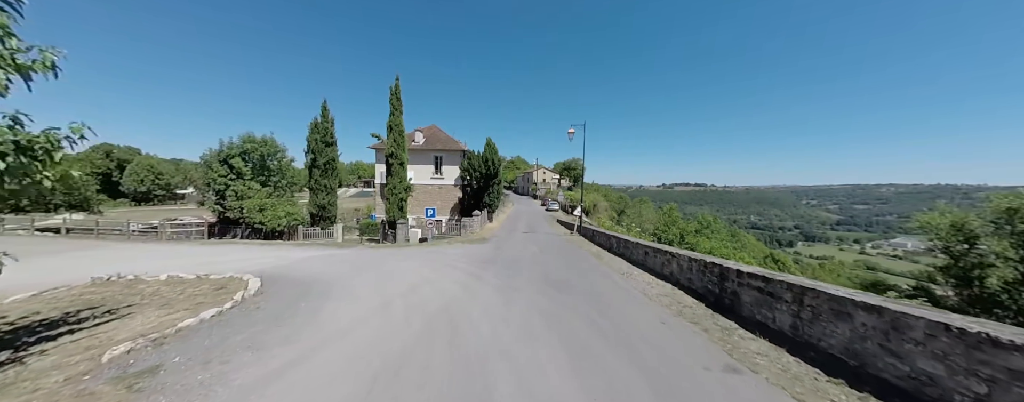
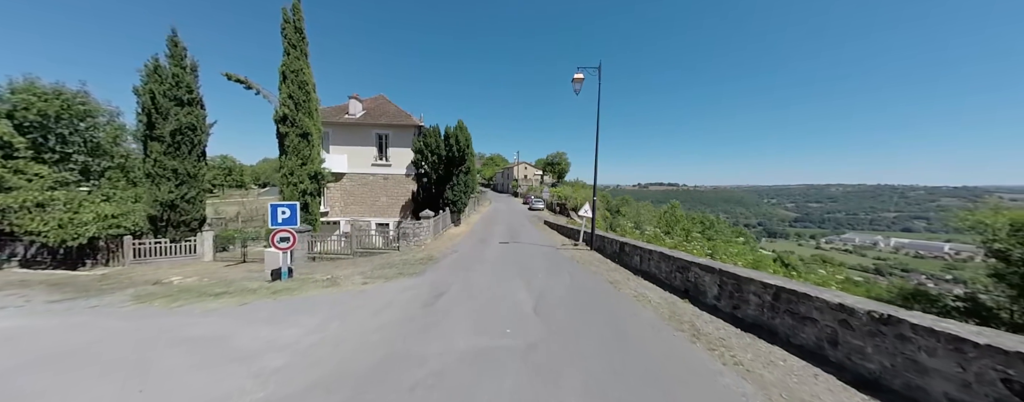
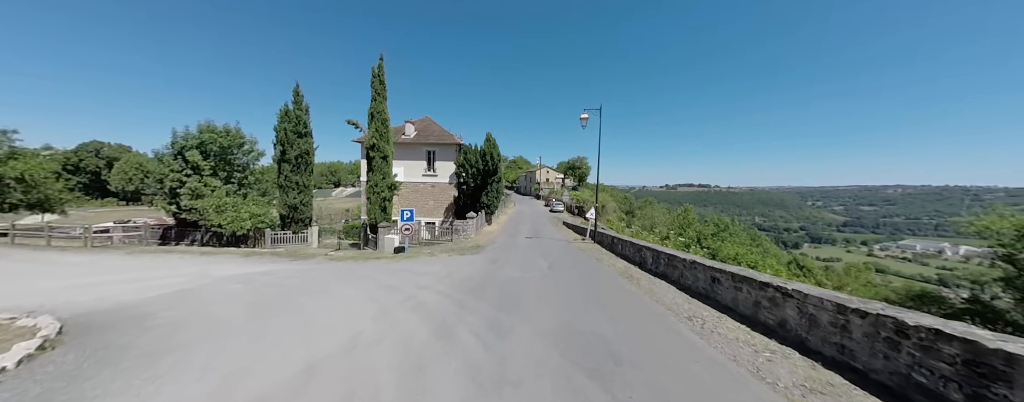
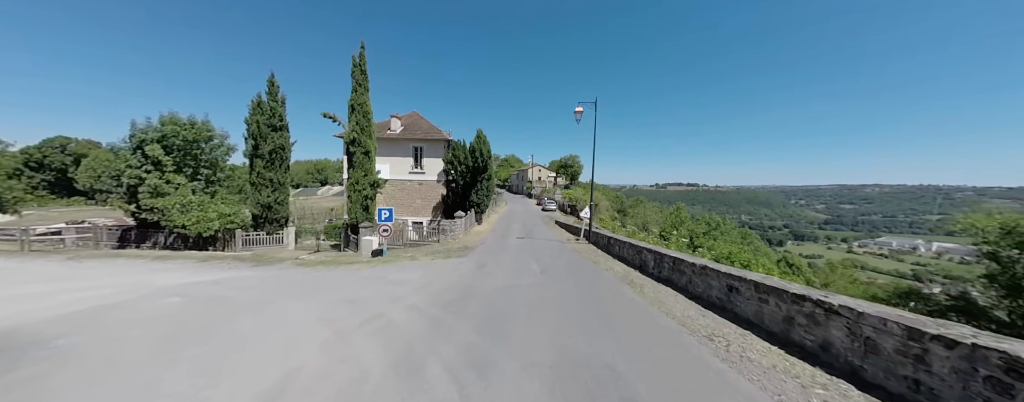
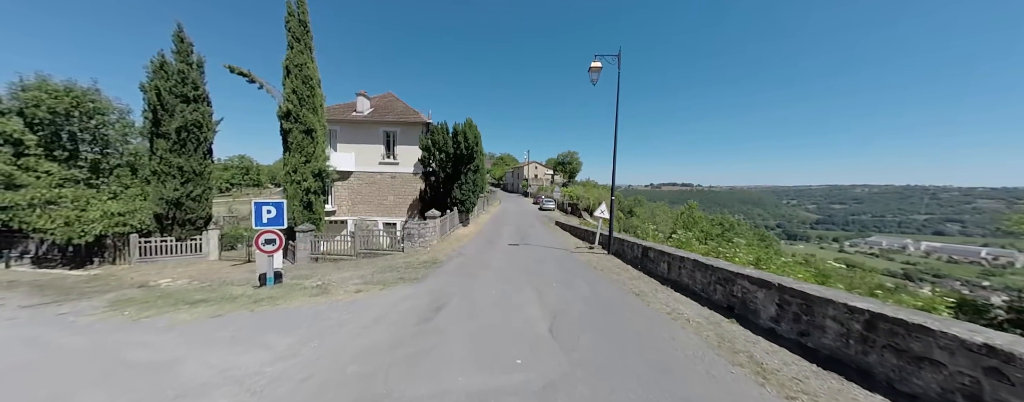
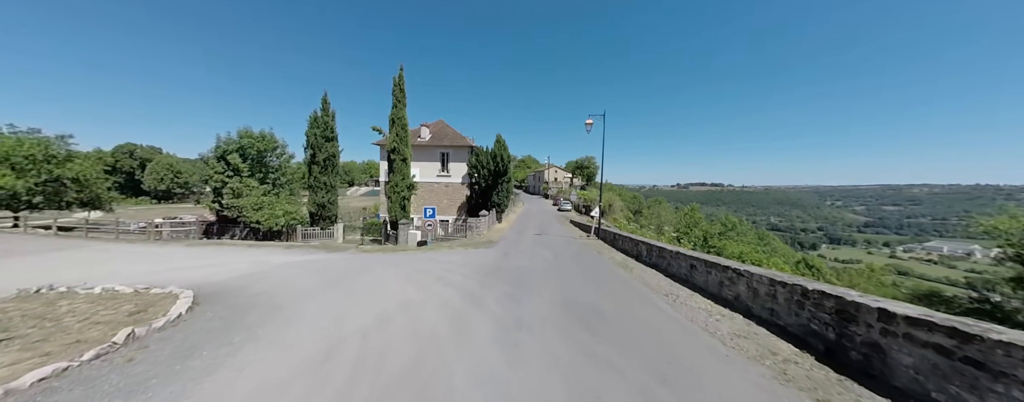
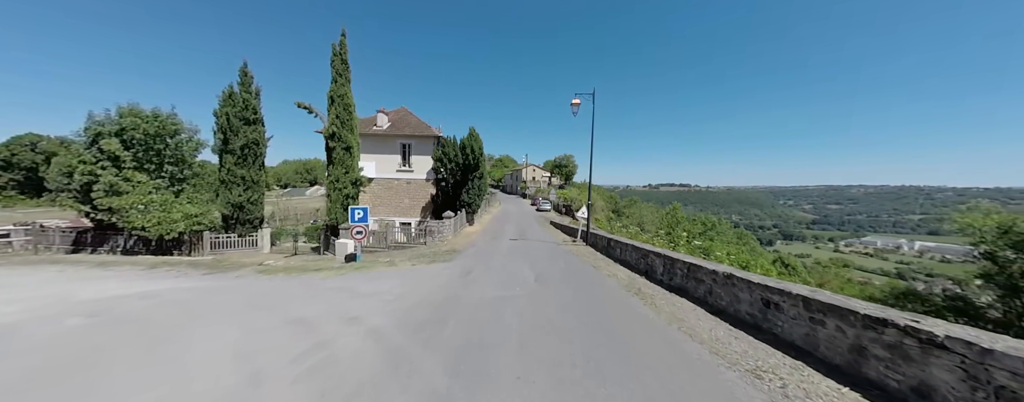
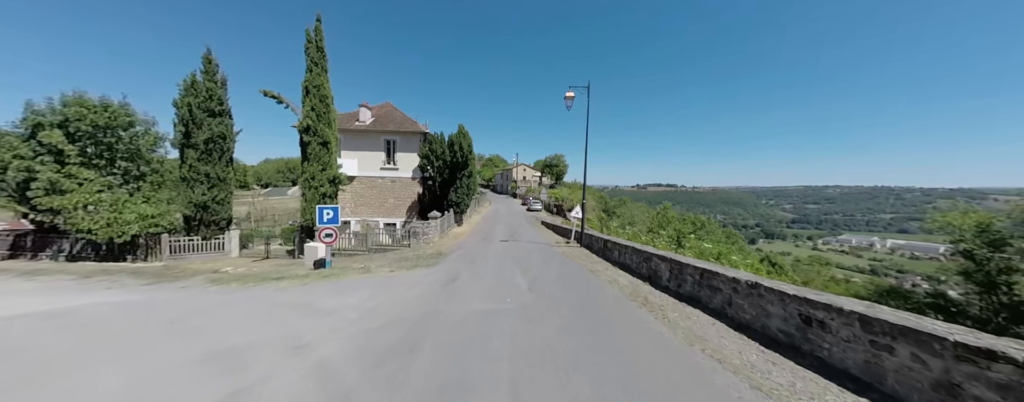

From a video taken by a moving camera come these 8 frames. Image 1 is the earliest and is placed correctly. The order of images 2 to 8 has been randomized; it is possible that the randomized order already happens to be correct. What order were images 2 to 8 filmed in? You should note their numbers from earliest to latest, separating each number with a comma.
6, 3, 4, 7, 8, 2, 5
